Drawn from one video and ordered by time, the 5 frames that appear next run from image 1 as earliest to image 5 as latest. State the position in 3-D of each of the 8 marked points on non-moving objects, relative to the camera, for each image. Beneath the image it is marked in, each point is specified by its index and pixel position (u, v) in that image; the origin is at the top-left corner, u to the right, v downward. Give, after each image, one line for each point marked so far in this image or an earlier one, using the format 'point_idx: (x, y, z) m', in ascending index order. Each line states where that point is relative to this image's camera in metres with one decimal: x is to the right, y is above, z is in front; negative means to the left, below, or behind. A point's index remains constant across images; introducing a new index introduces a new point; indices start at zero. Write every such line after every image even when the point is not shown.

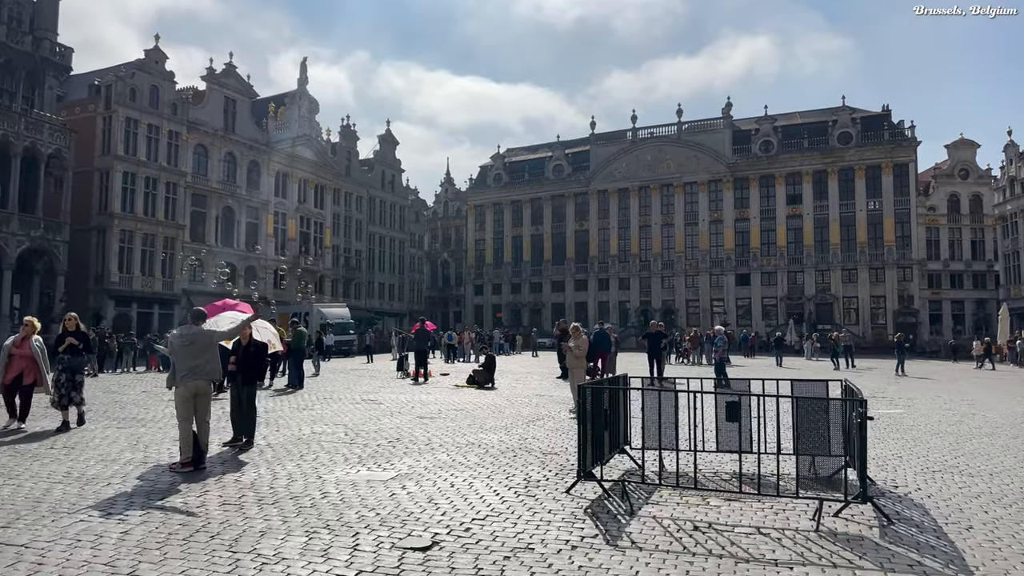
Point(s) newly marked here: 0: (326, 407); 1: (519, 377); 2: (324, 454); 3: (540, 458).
0: (-3.3, -2.1, +12.9) m
1: (+0.2, -2.5, +19.7) m
2: (-2.0, -1.8, +7.9) m
3: (+0.3, -1.8, +7.6) m
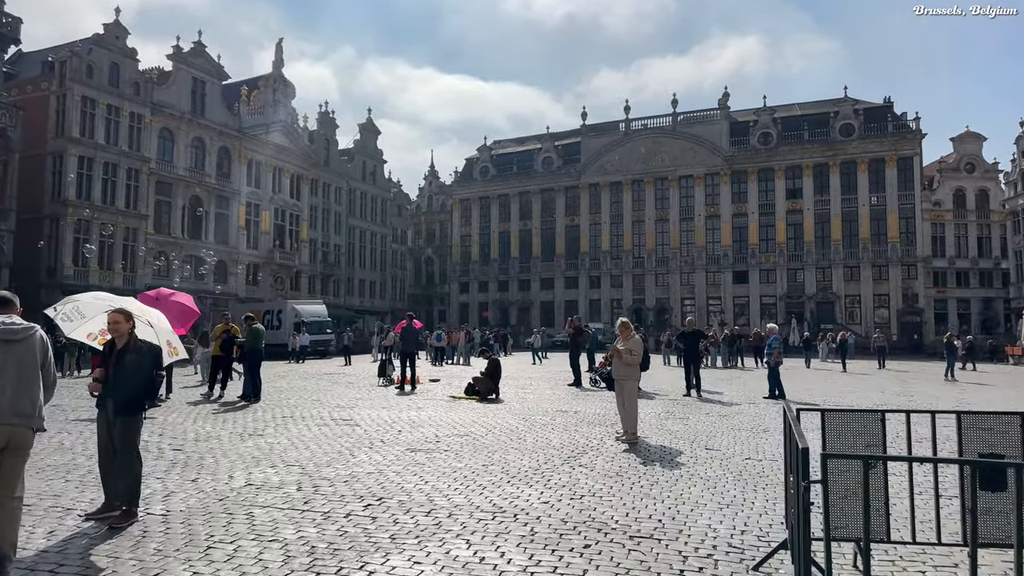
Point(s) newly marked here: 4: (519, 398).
0: (-3.0, -1.9, +9.5) m
1: (+0.3, -2.2, +16.4) m
2: (-1.6, -1.6, +4.6) m
3: (+0.7, -1.6, +4.3) m
4: (+0.1, -2.1, +14.2) m
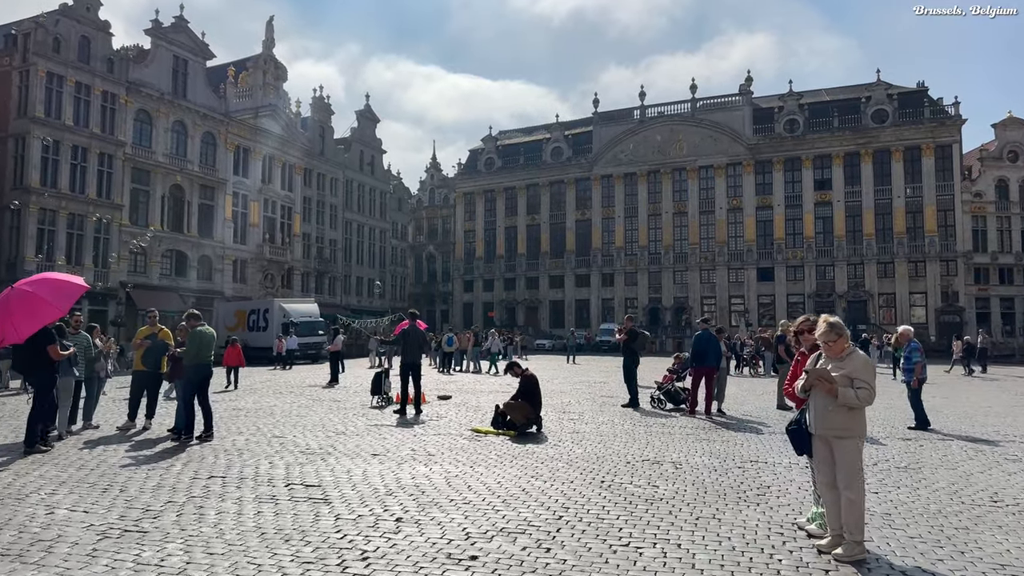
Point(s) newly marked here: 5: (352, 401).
0: (-2.4, -1.7, +5.2) m
1: (+1.0, -2.0, +12.1) m
2: (-0.9, -1.4, +0.3) m
3: (+1.4, -1.4, 0.0) m
4: (+0.8, -1.9, +9.9) m
5: (-3.0, -2.1, +13.9) m
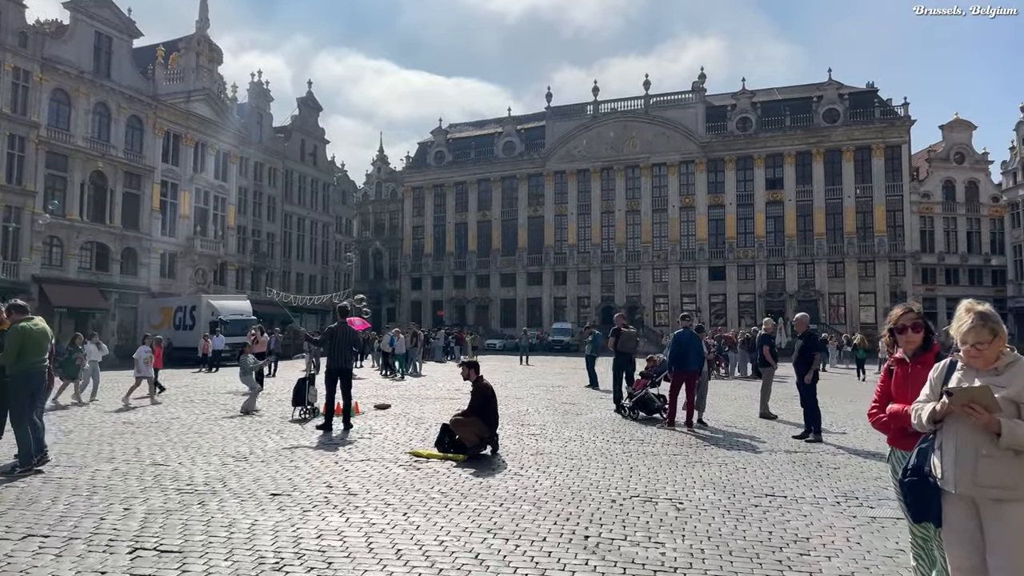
0: (-2.6, -1.5, +3.2) m
1: (+0.2, -1.9, +10.2) m
2: (-0.8, -1.3, -1.7) m
3: (+1.5, -1.2, -1.8) m
4: (+0.2, -1.8, +8.0) m
5: (-3.9, -2.0, +11.8) m
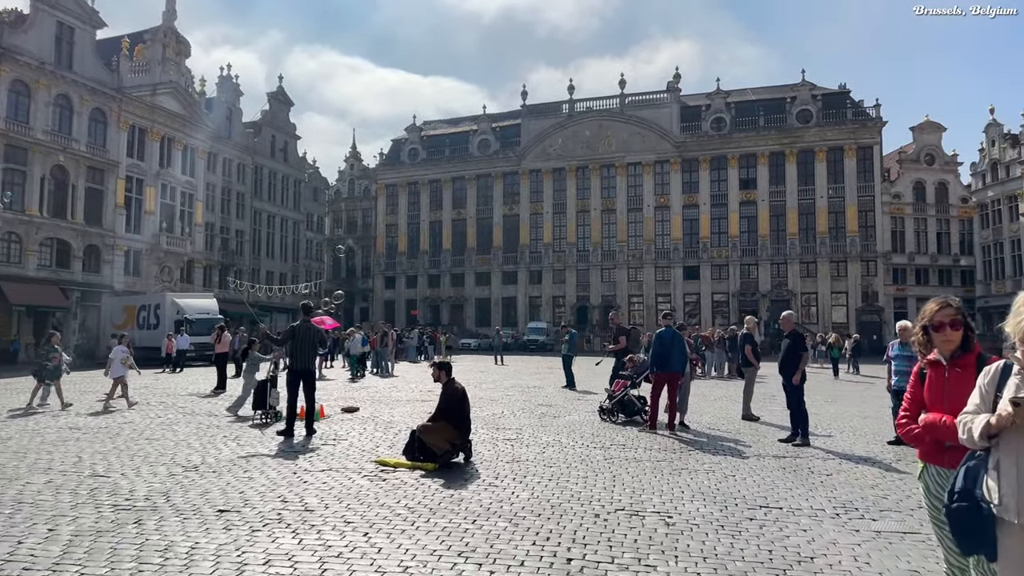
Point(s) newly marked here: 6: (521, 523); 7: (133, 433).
0: (-2.7, -1.5, +2.6) m
1: (-0.1, -1.9, +9.7) m
2: (-0.8, -1.2, -2.2) m
3: (+1.6, -1.2, -2.2) m
4: (-0.1, -1.8, +7.5) m
5: (-4.3, -1.9, +11.1) m
6: (+0.1, -1.6, +5.0) m
7: (-4.9, -1.9, +9.5) m
